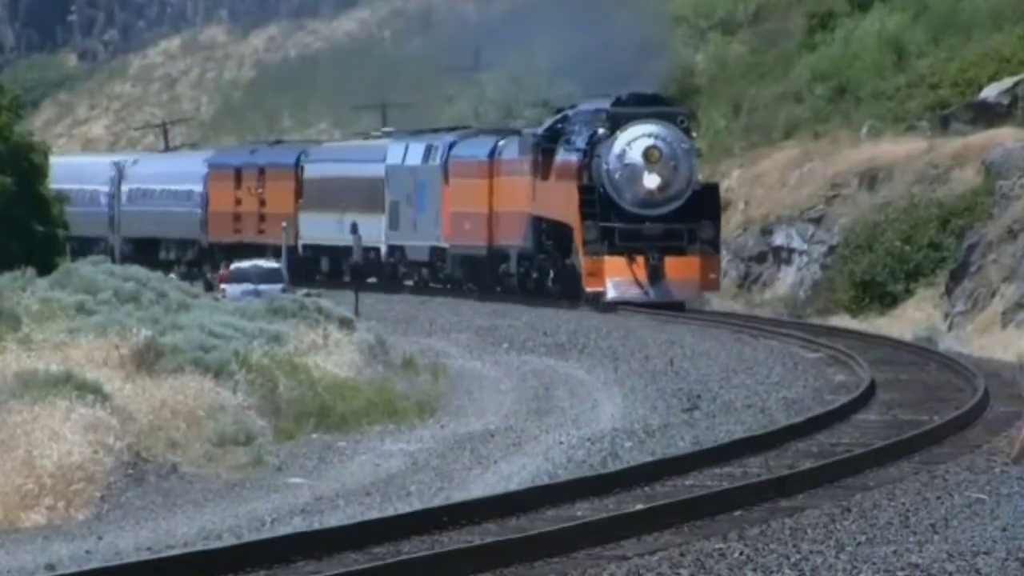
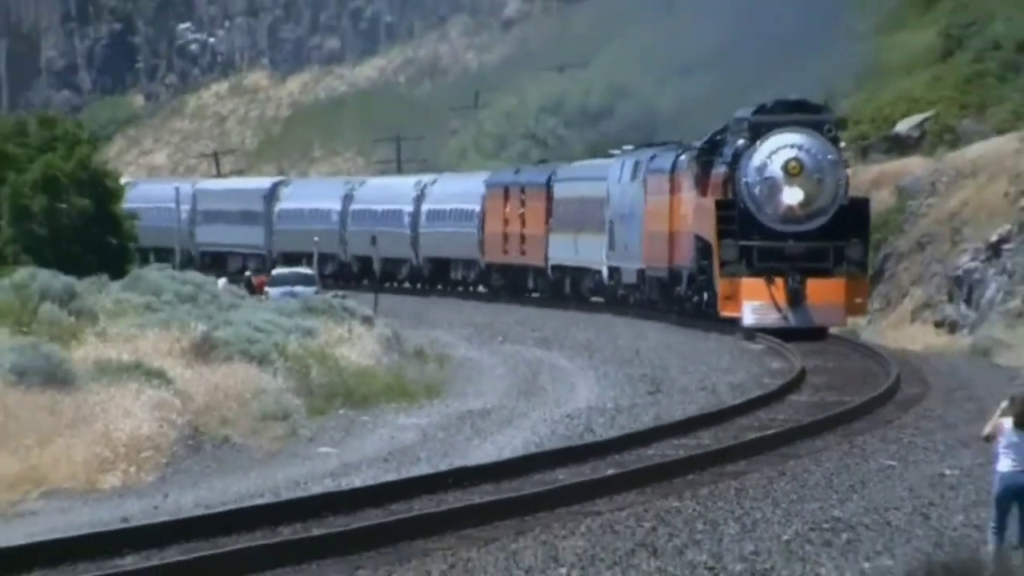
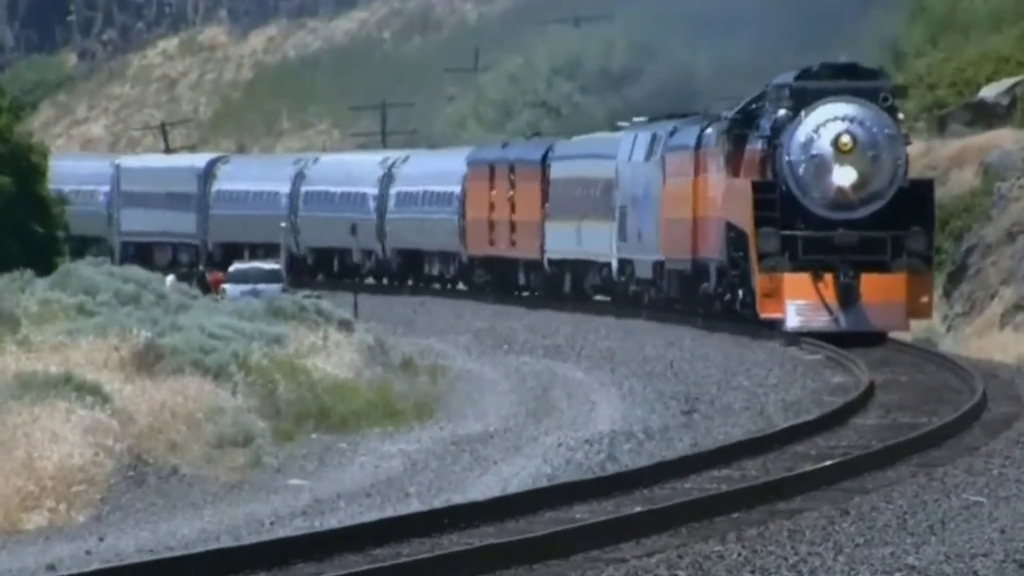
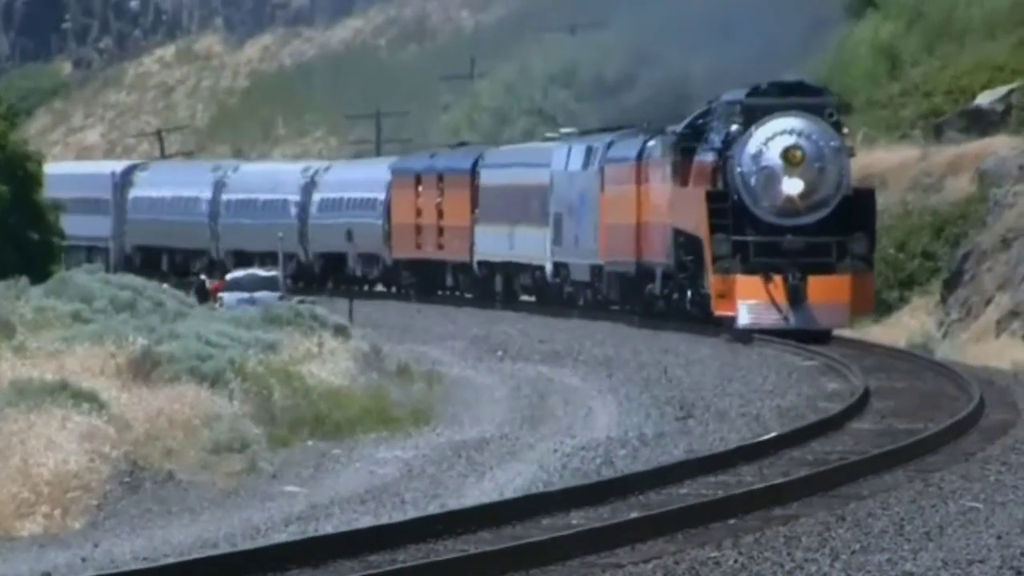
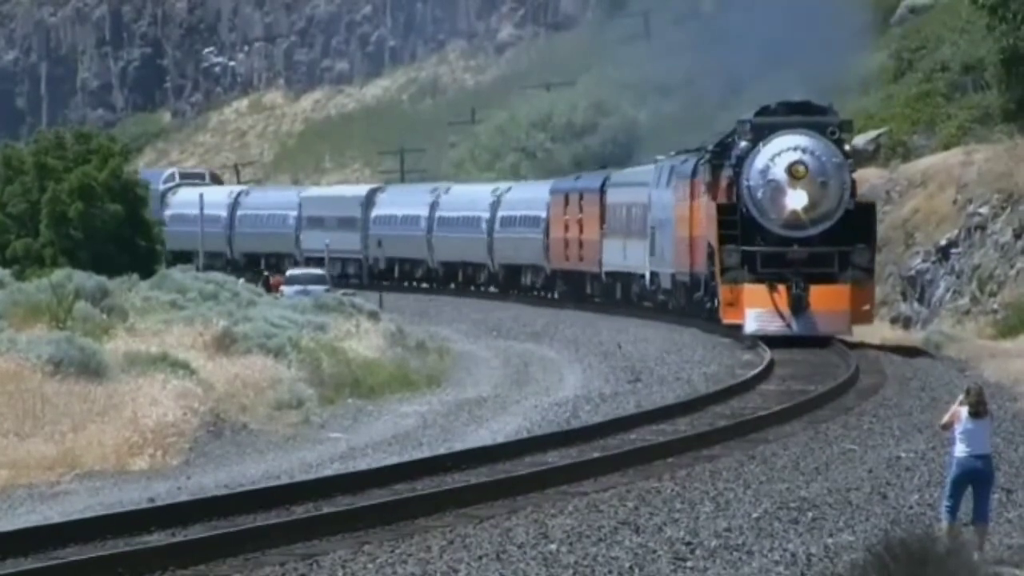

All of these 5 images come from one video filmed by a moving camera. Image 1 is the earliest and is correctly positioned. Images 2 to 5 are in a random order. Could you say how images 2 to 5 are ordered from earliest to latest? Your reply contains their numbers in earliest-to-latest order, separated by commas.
4, 3, 2, 5
